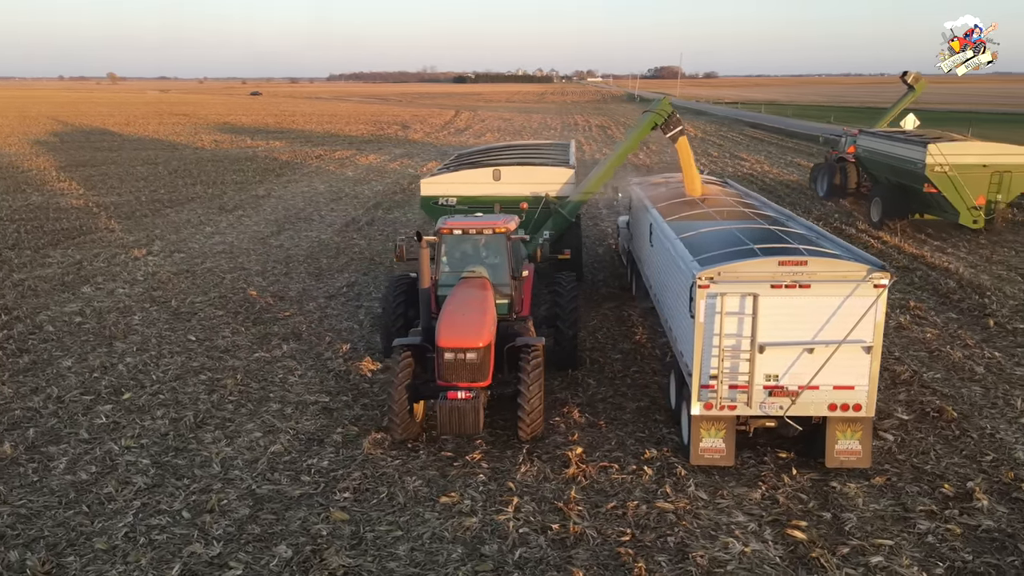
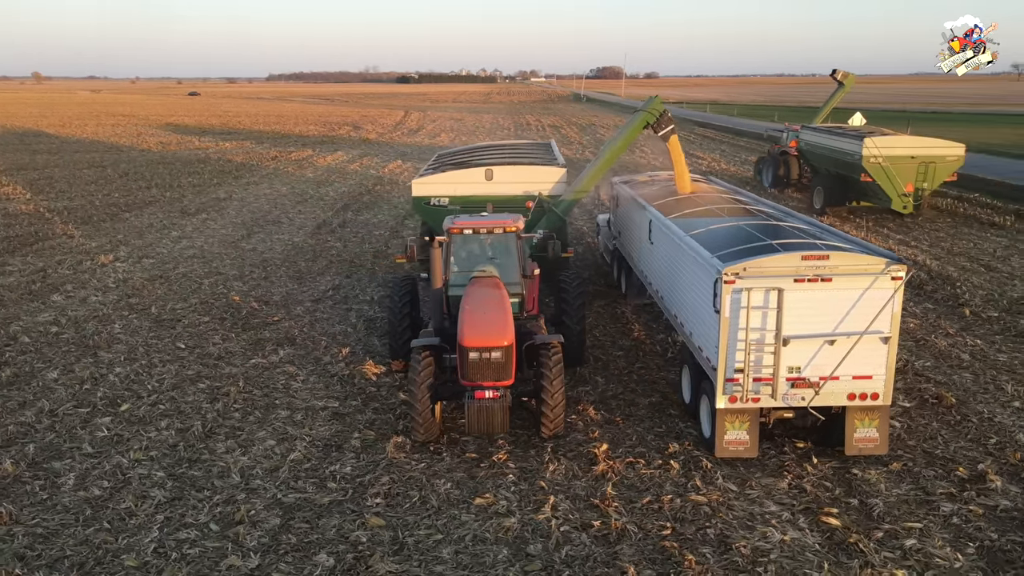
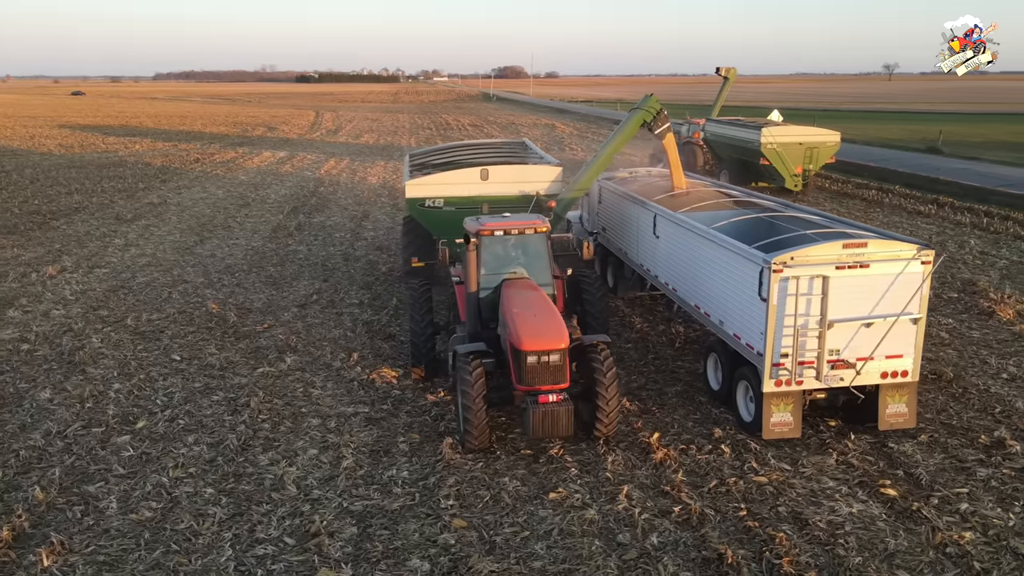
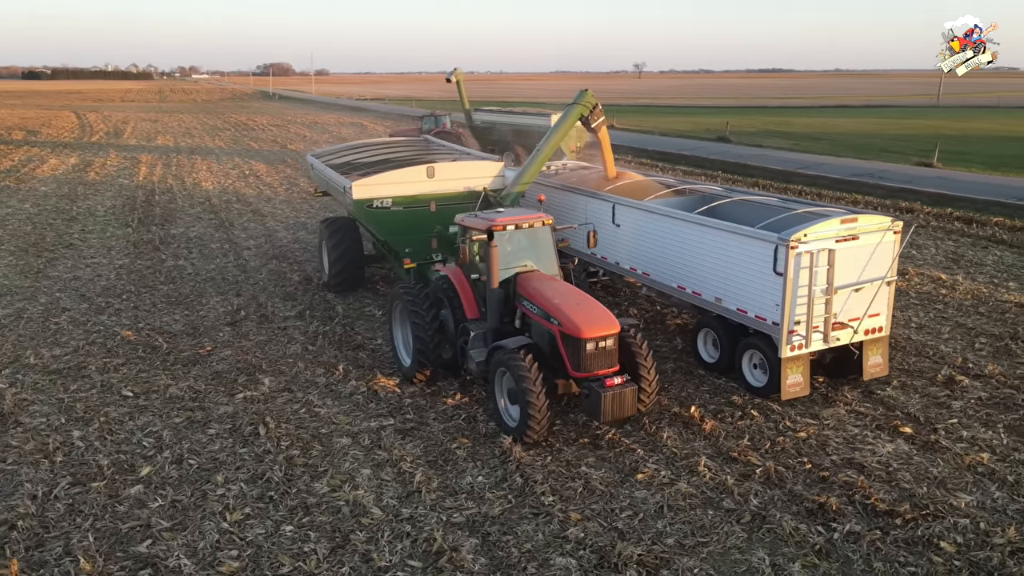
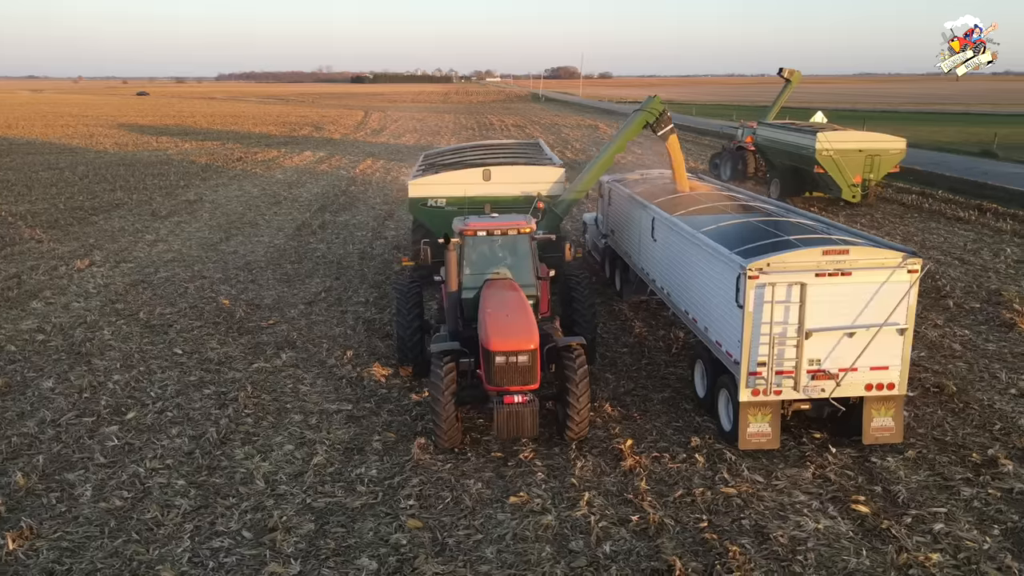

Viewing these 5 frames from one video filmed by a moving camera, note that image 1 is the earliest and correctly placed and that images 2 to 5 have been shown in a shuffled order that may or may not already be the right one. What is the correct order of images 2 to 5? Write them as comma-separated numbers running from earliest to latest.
2, 5, 3, 4
